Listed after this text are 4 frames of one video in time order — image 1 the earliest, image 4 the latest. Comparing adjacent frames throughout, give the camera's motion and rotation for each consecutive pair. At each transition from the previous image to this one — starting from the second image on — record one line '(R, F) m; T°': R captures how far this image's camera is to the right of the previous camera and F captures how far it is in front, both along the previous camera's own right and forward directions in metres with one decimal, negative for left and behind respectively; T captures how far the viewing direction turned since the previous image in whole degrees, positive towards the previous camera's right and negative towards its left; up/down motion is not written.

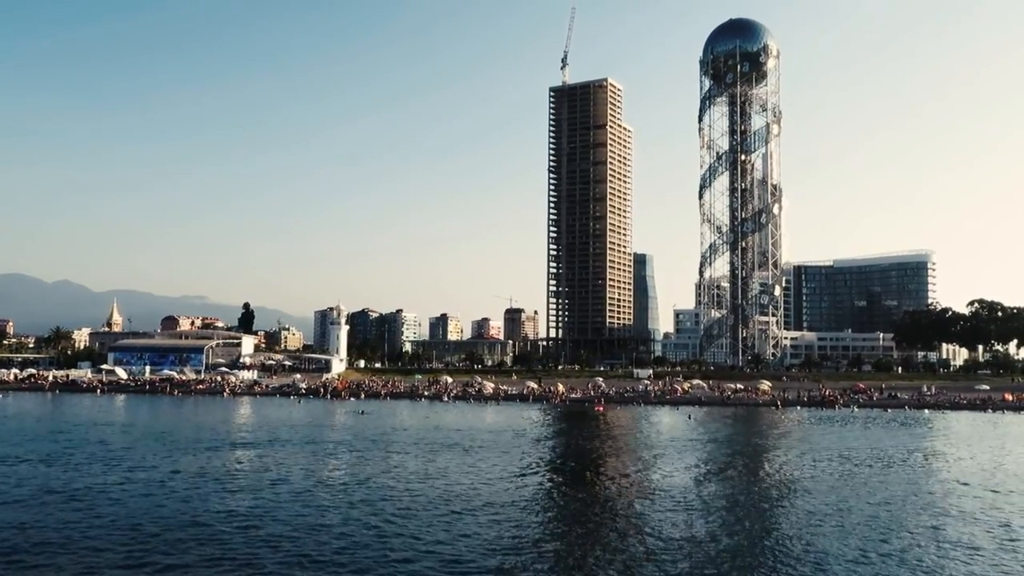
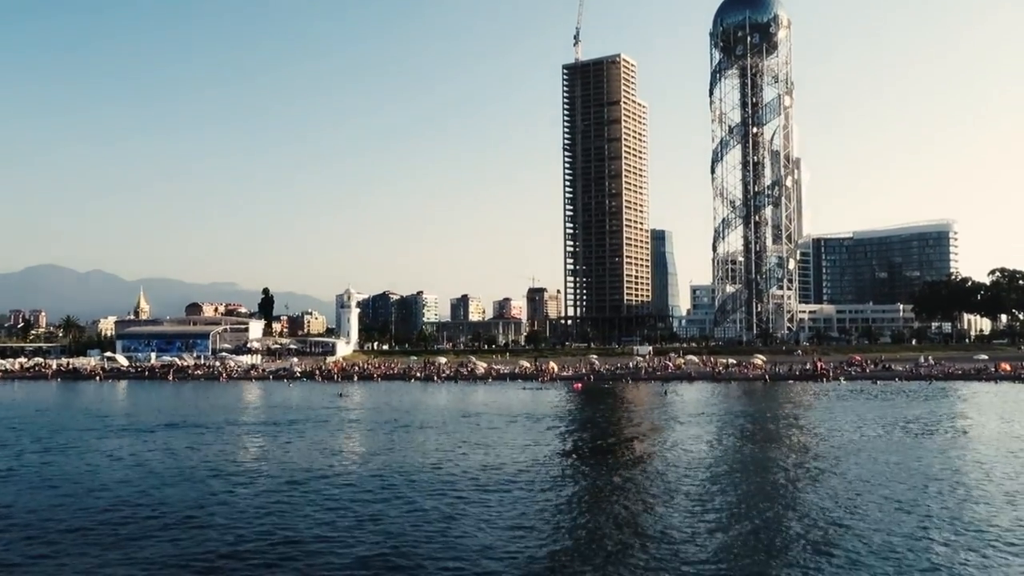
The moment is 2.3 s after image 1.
(+5.6, 0.0) m; -2°
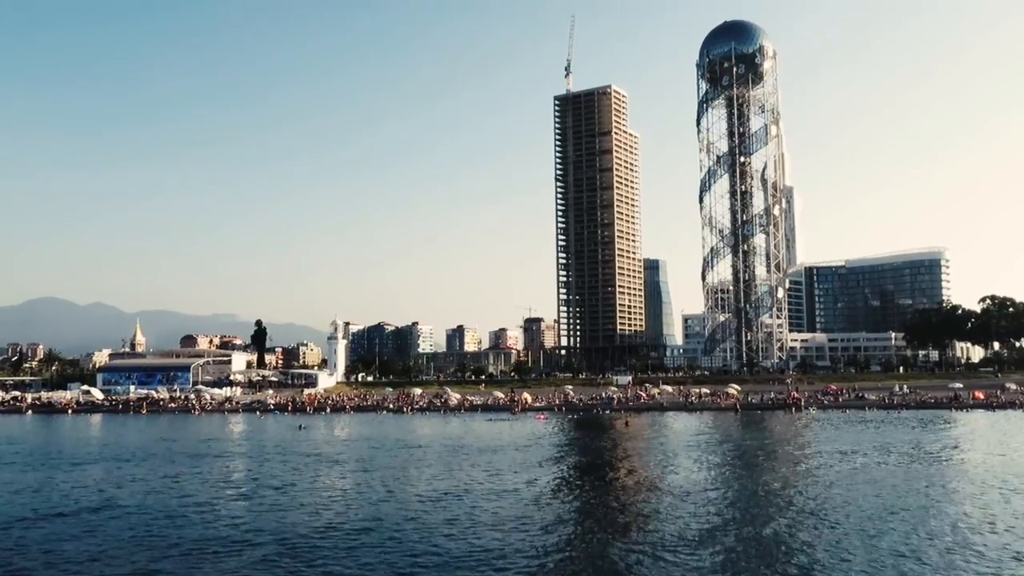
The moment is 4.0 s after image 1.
(+4.2, -0.1) m; 0°
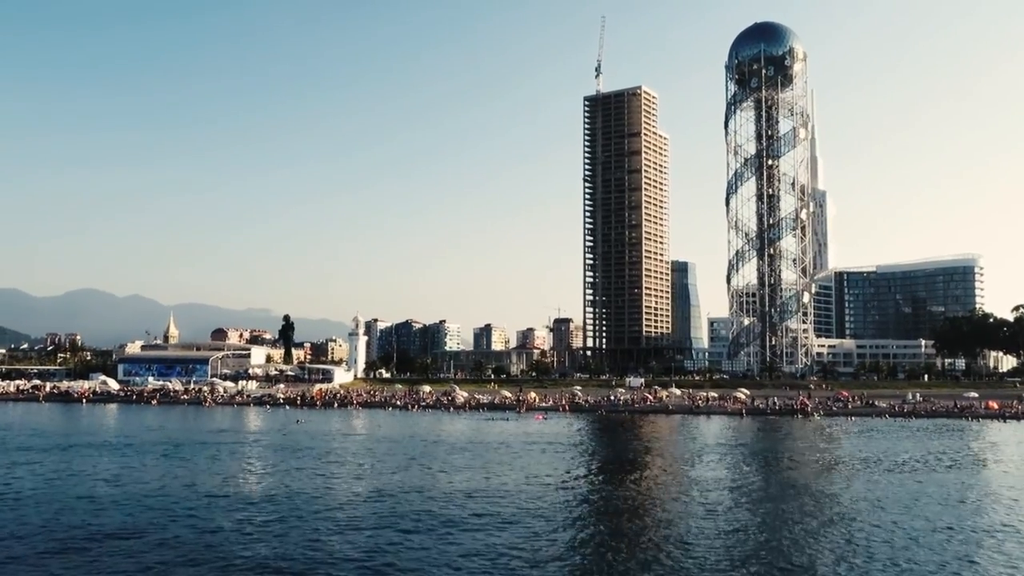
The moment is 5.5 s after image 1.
(+3.6, 0.0) m; -2°
